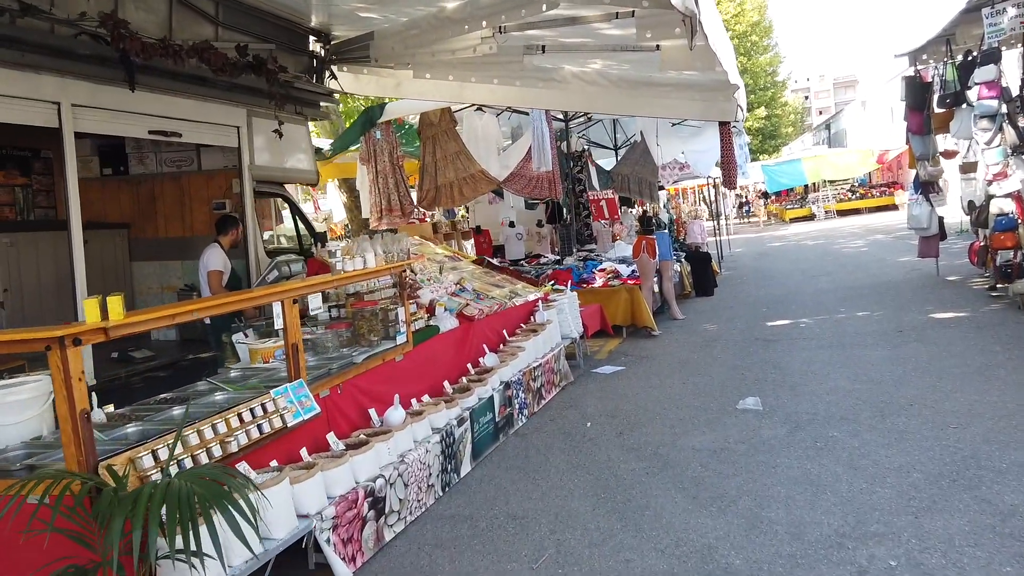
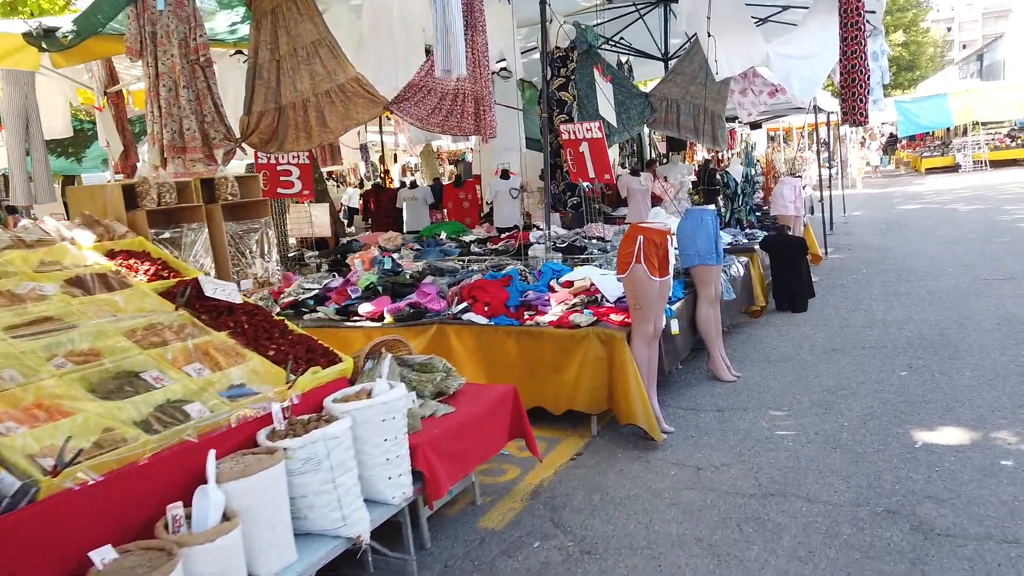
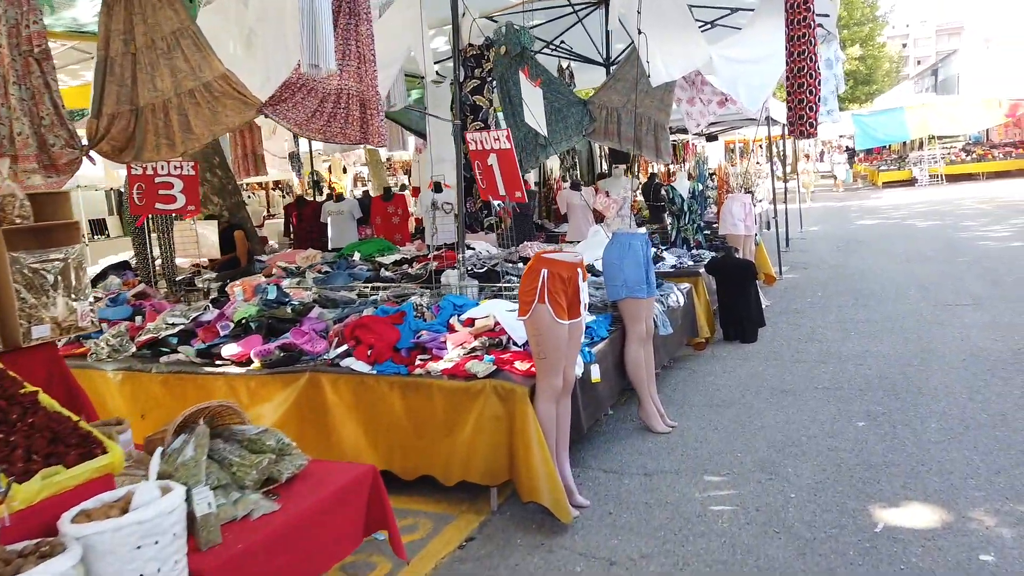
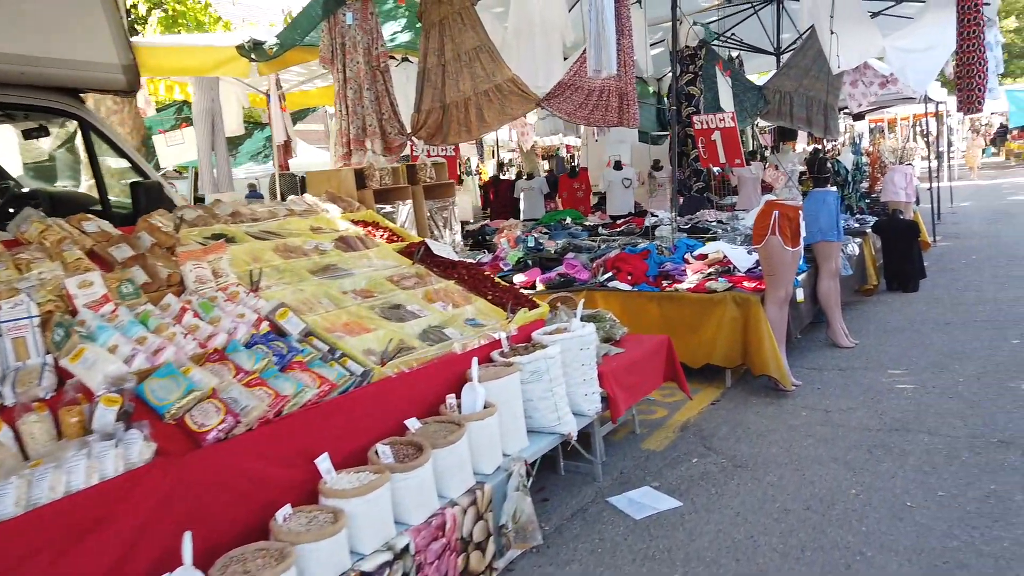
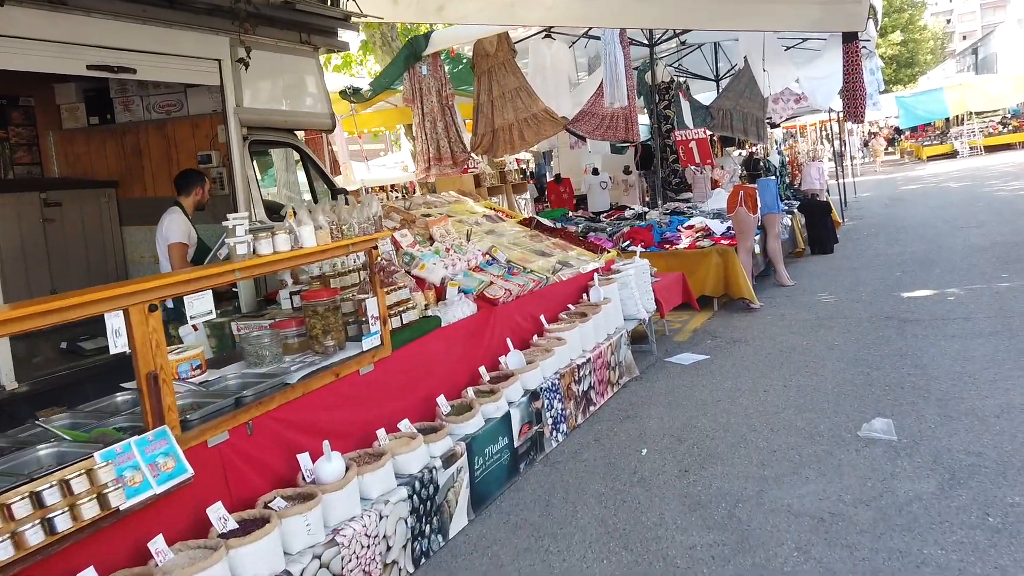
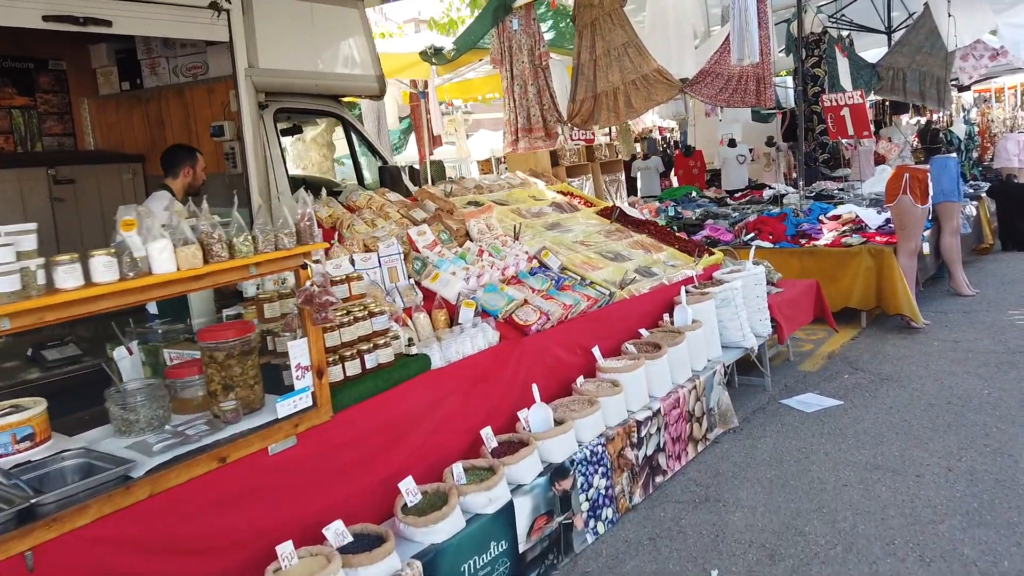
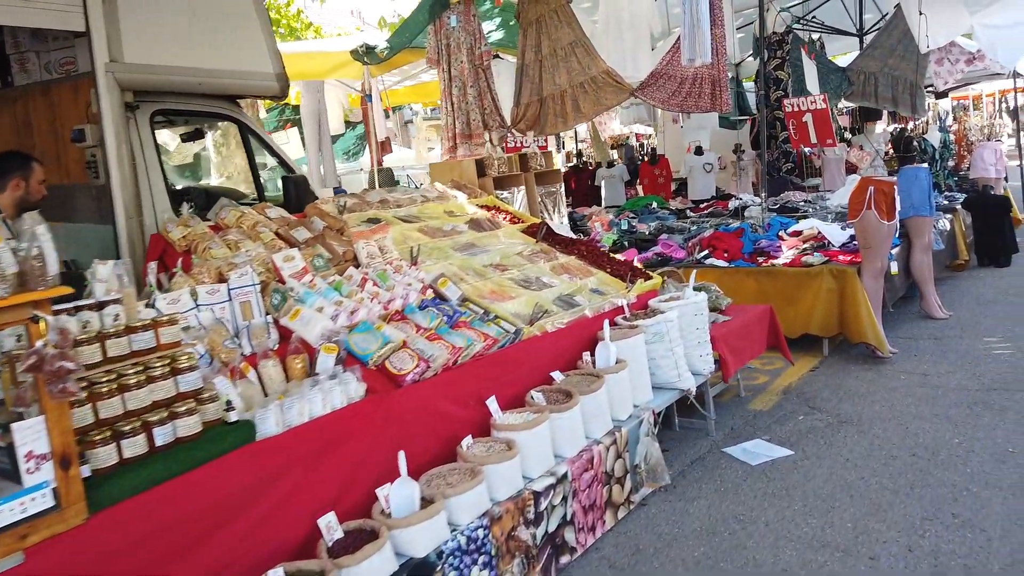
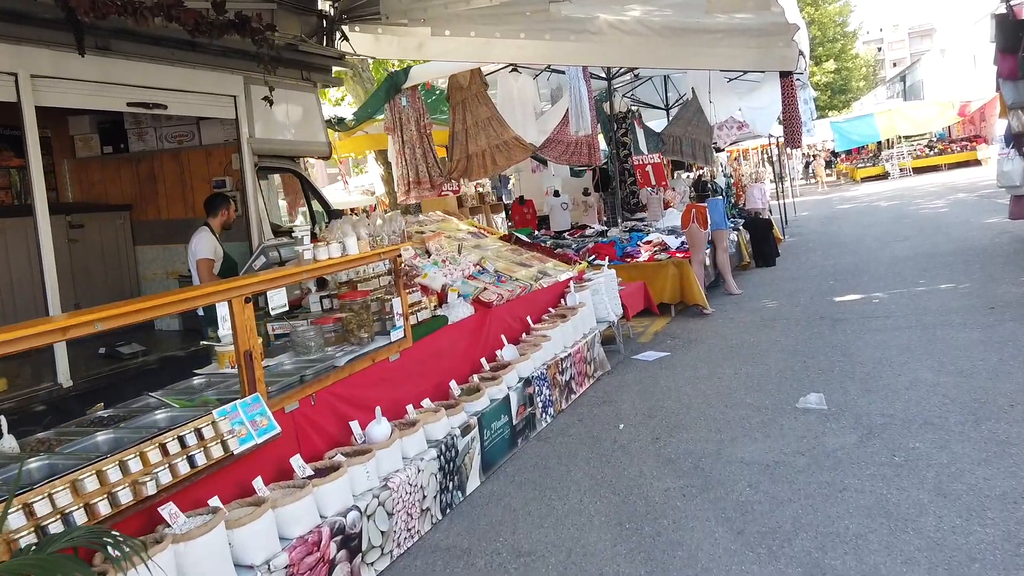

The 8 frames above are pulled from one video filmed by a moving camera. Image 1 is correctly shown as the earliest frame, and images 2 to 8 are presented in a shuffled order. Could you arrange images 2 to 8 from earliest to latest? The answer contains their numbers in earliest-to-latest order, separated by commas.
8, 5, 6, 7, 4, 2, 3
